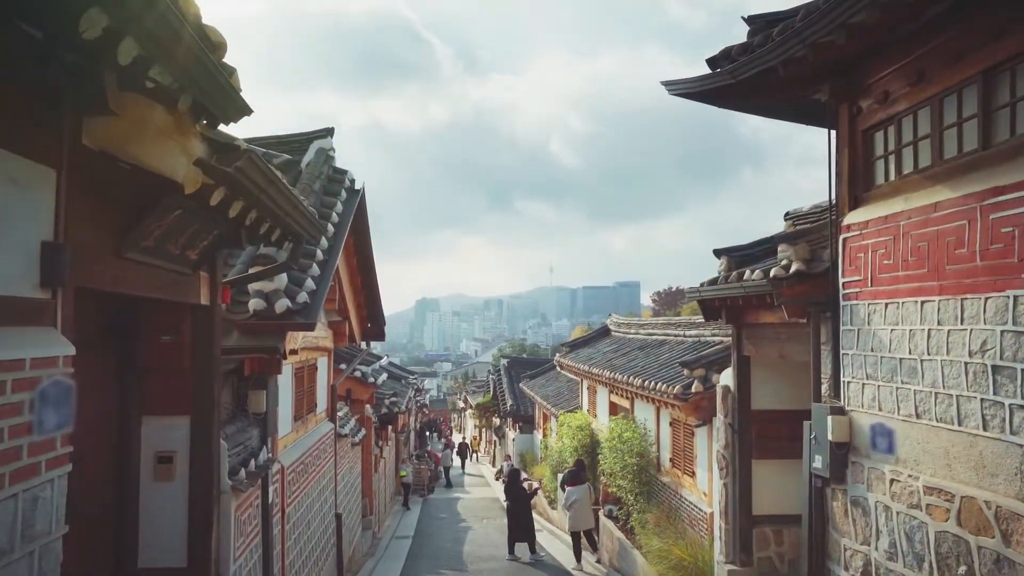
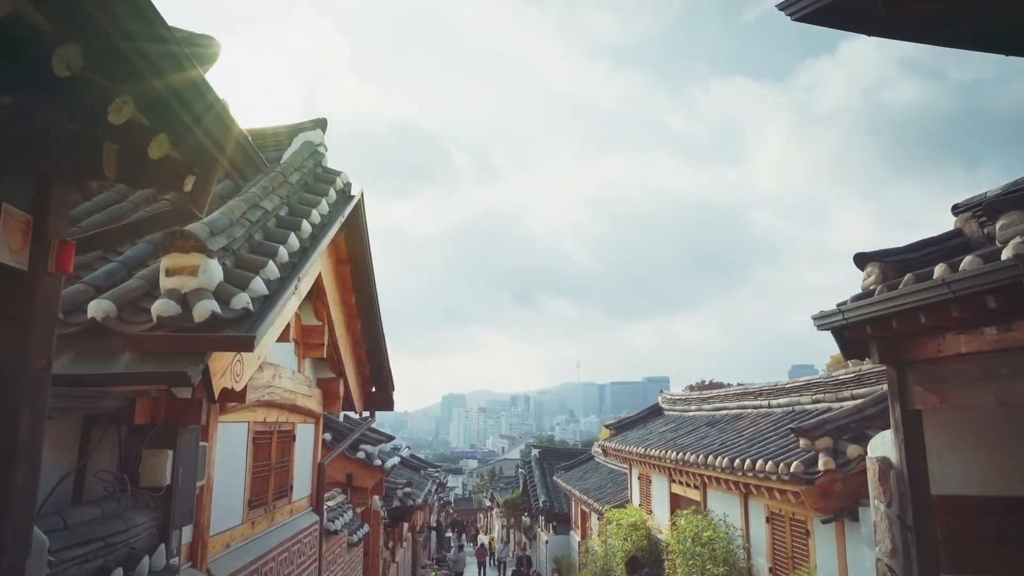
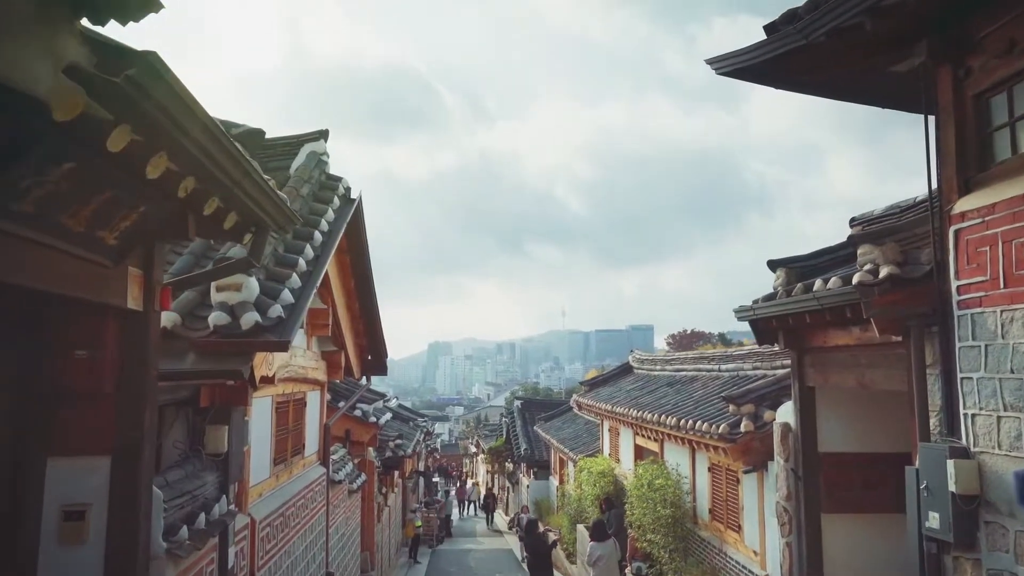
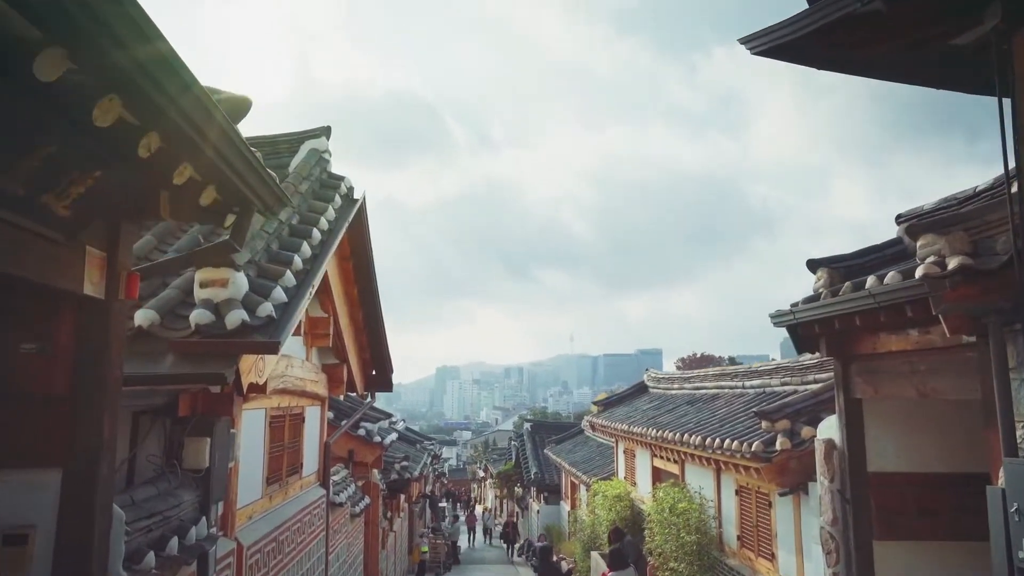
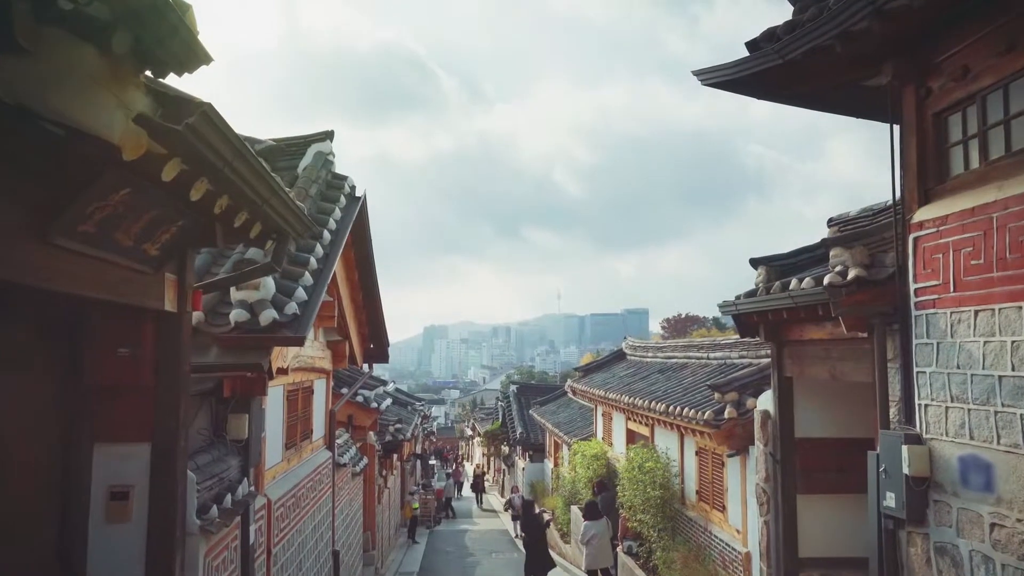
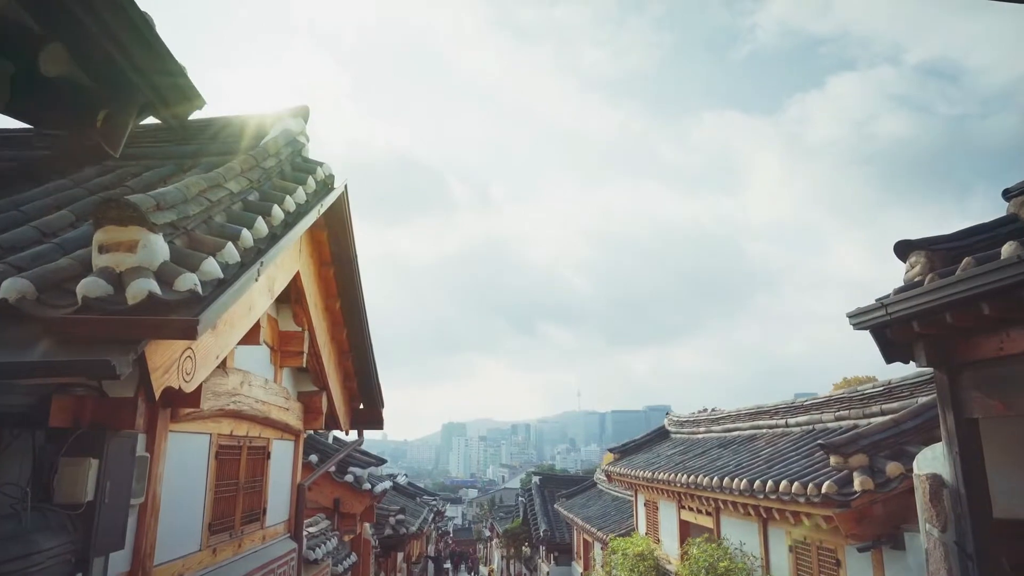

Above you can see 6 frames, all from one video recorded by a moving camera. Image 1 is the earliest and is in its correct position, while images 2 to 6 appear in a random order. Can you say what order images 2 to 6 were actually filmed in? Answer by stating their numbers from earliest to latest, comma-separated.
5, 3, 4, 2, 6
